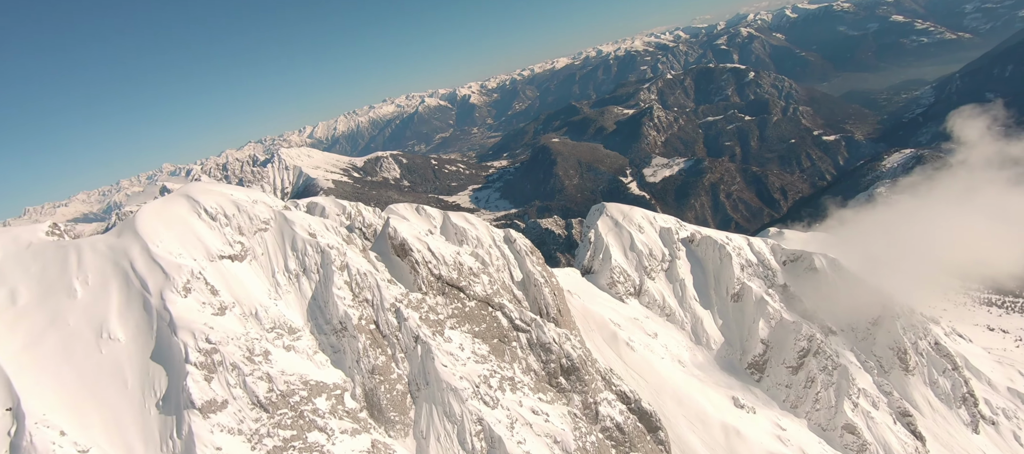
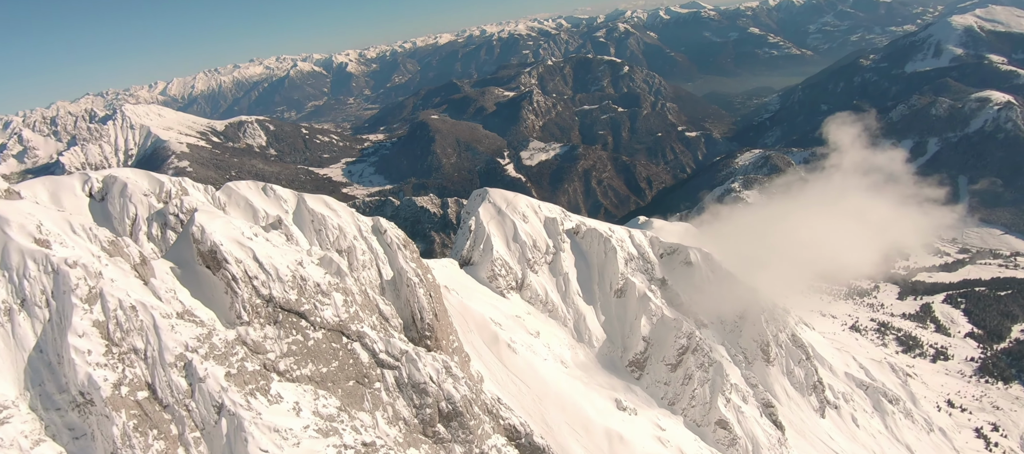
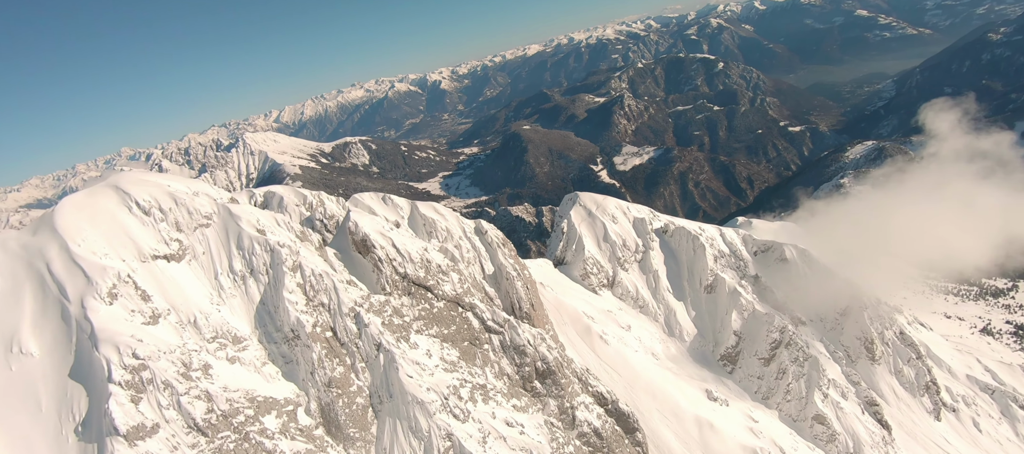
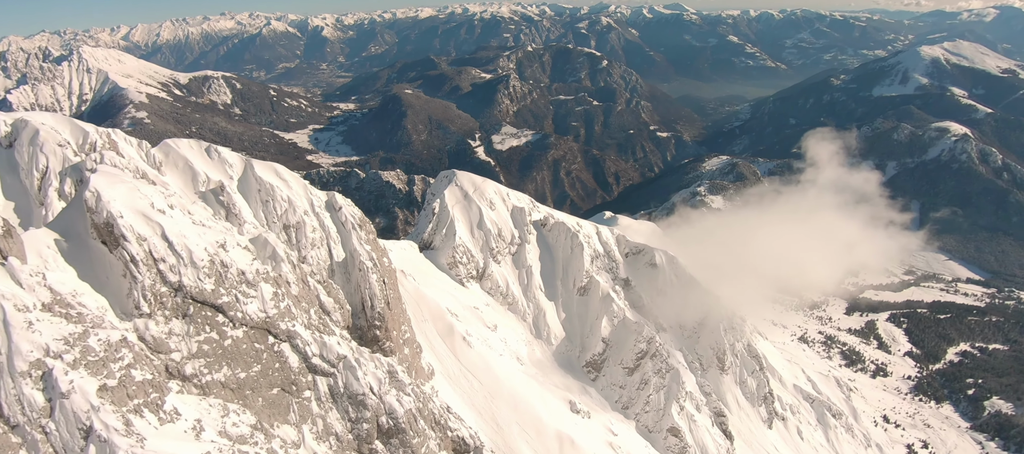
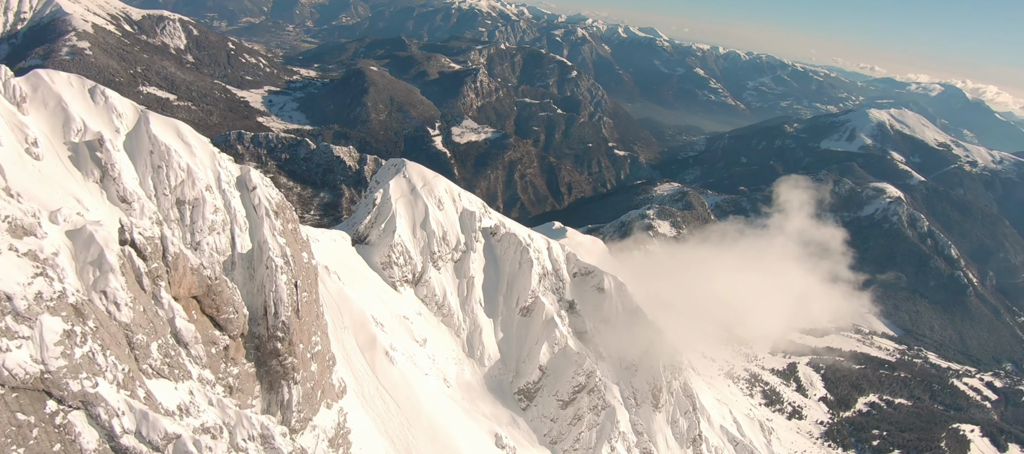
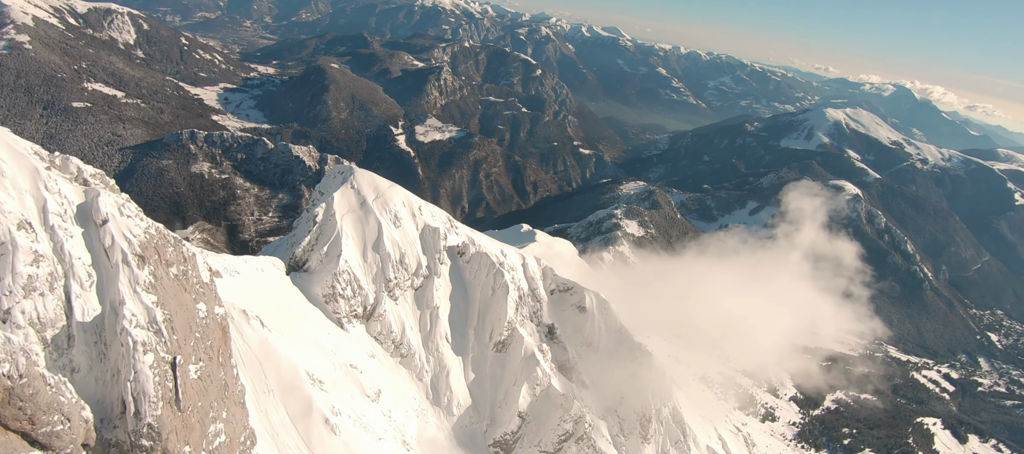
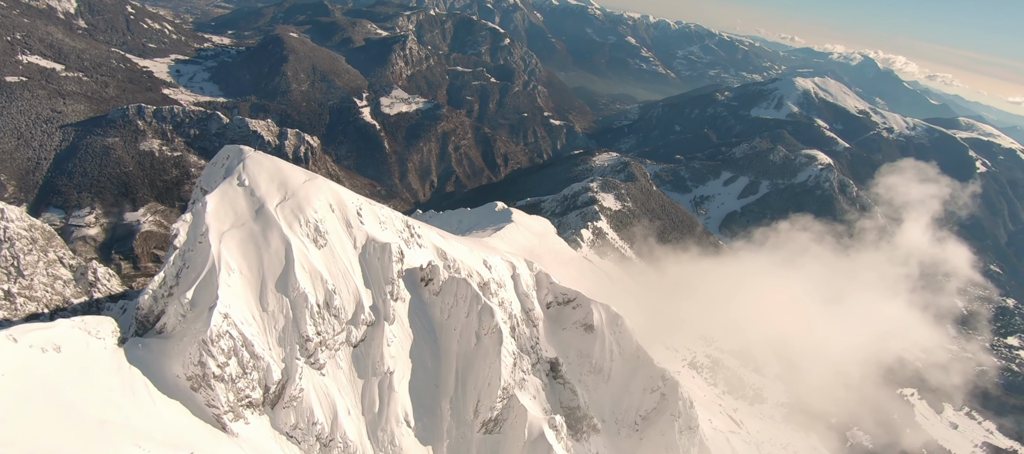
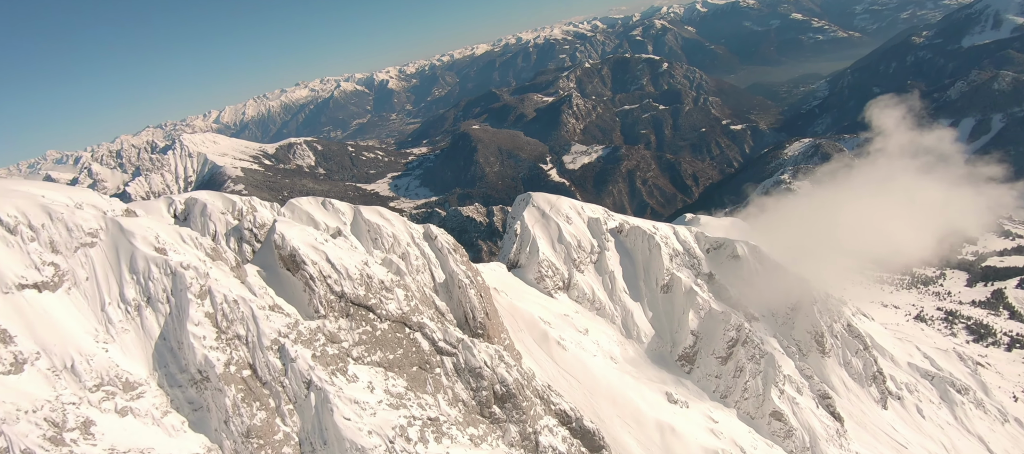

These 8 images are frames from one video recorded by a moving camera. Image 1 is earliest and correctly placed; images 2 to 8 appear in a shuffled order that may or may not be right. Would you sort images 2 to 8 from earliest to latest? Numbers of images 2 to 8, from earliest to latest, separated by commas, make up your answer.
3, 8, 2, 4, 5, 6, 7
